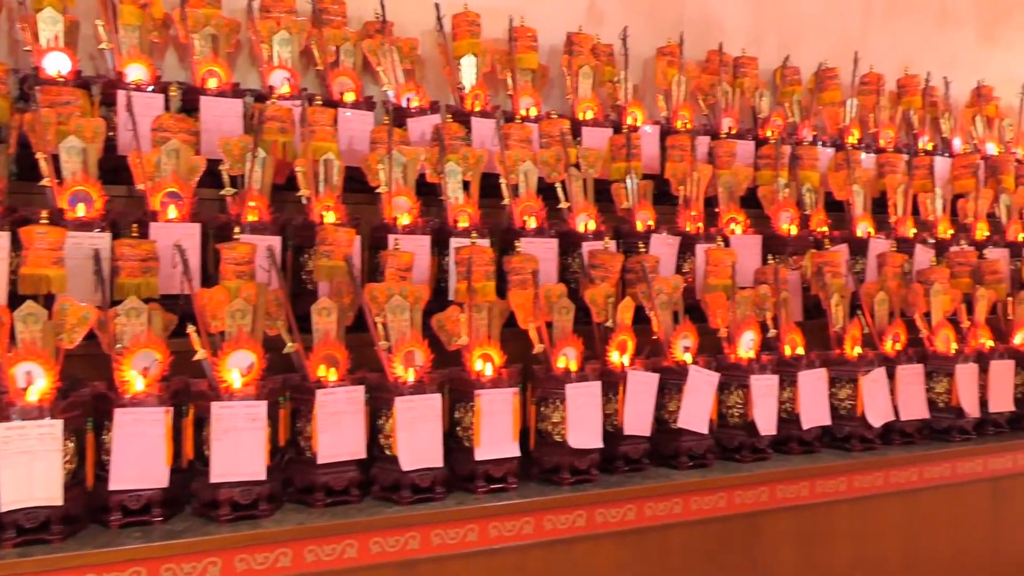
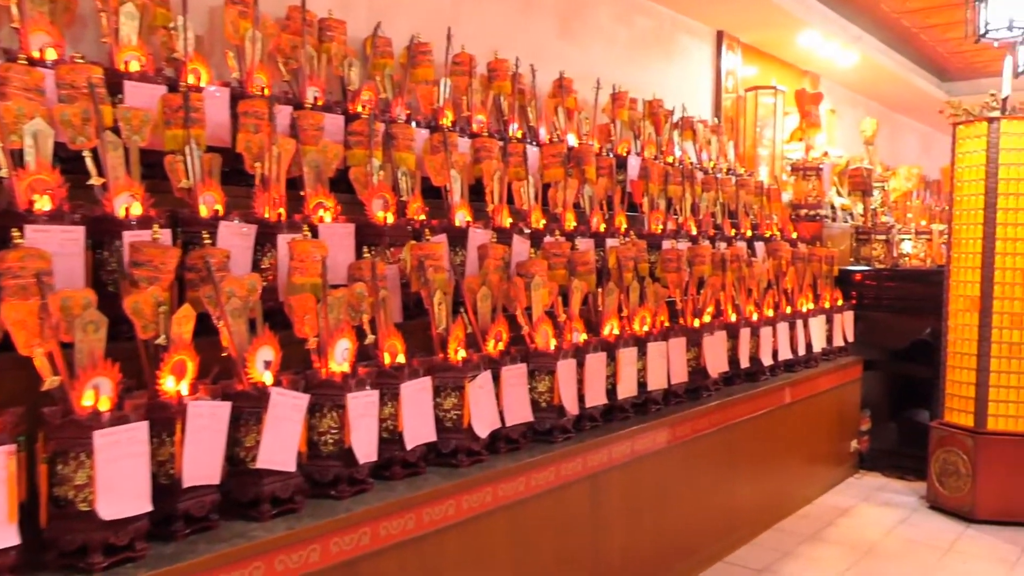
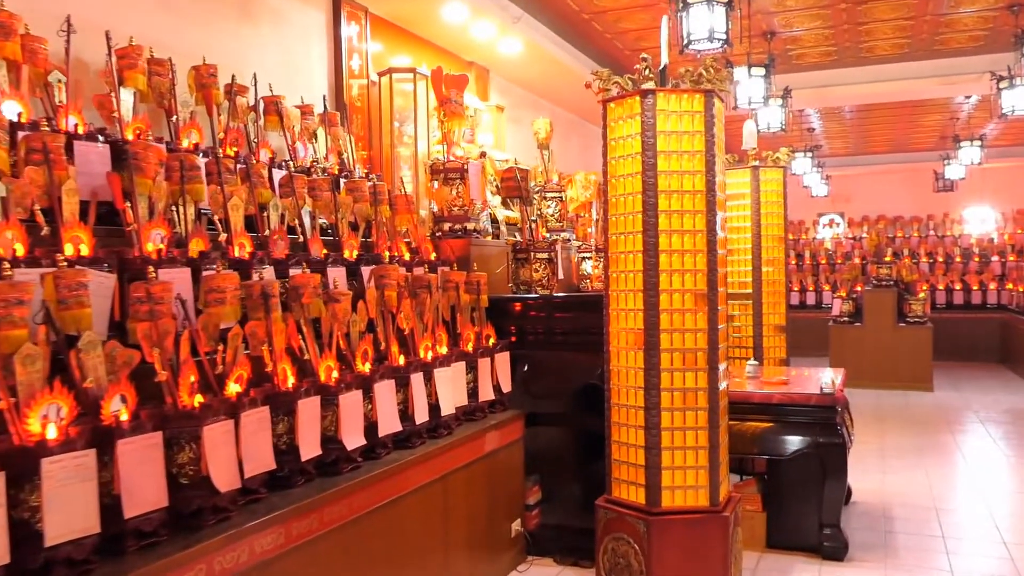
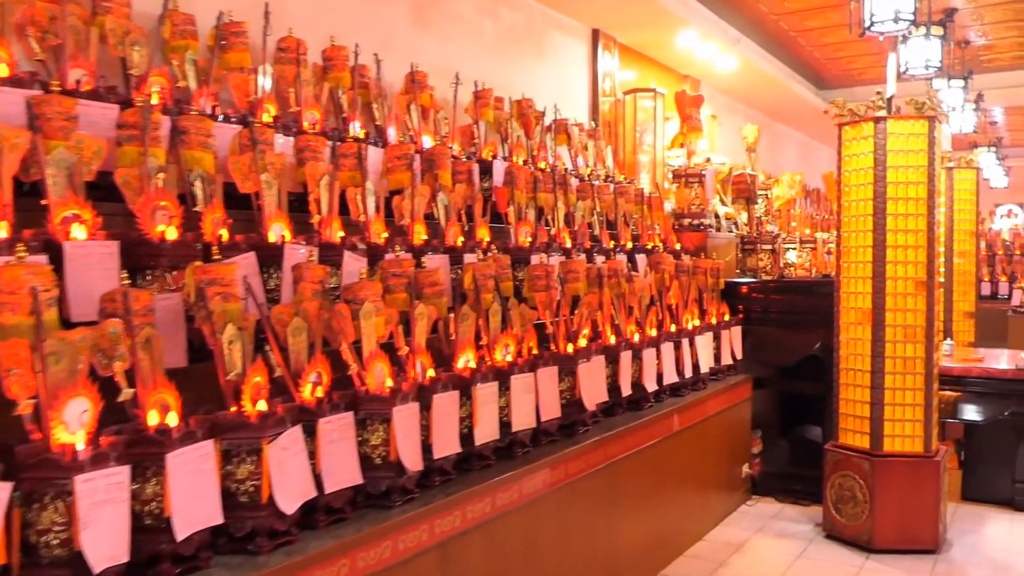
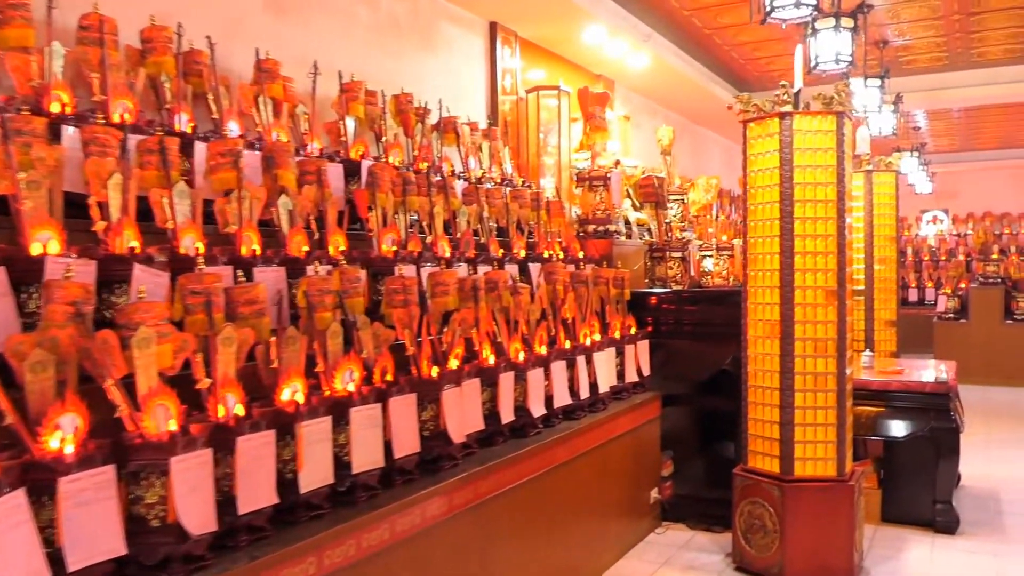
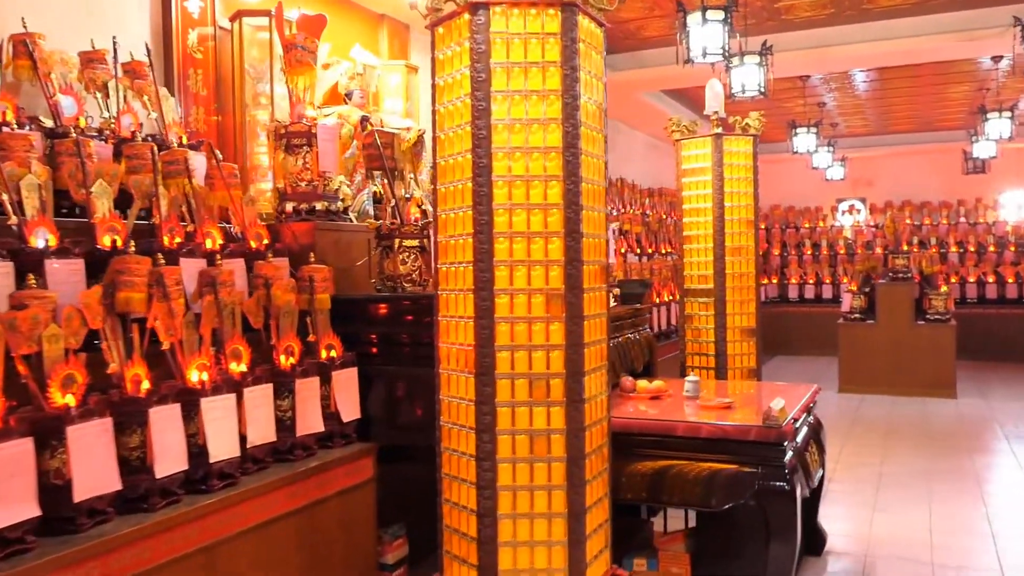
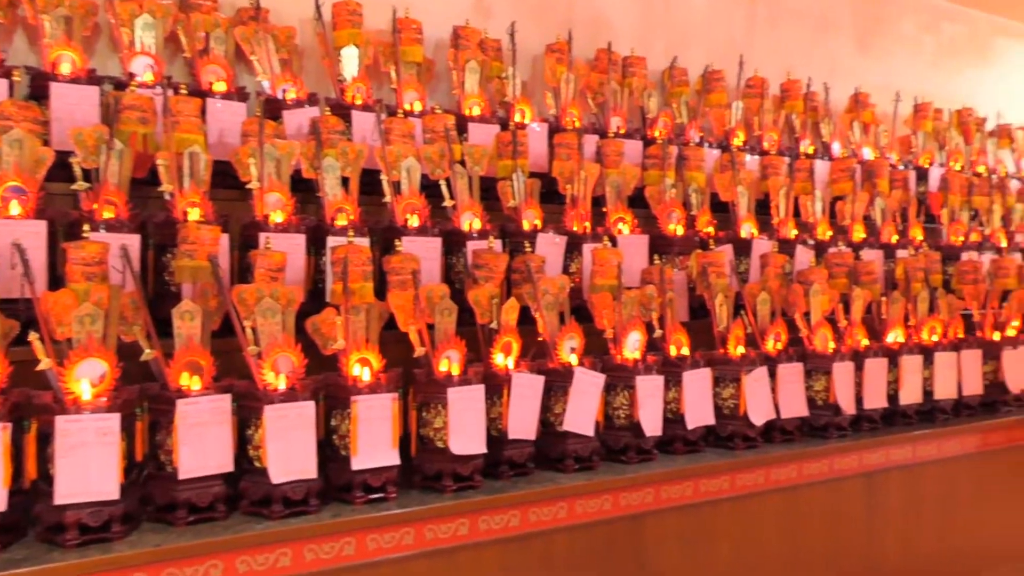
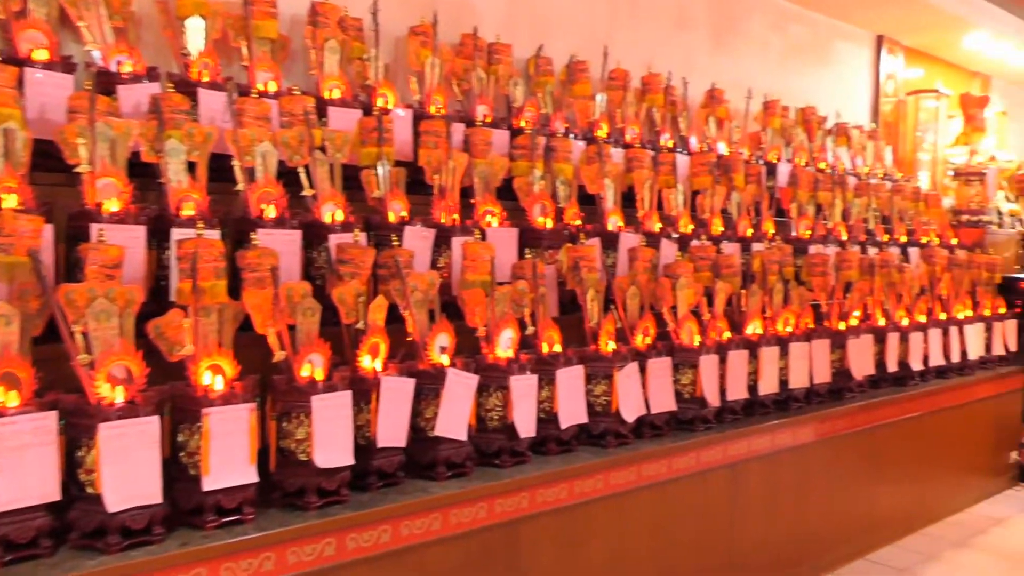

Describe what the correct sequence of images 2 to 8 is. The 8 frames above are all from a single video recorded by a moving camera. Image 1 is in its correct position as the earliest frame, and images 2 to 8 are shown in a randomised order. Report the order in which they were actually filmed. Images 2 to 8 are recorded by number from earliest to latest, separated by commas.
7, 8, 2, 4, 5, 3, 6
